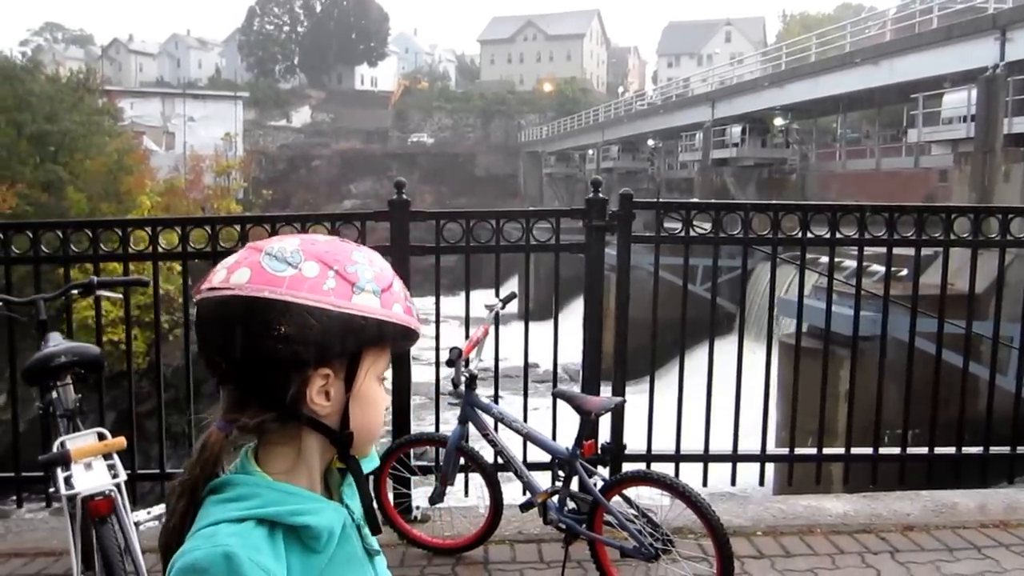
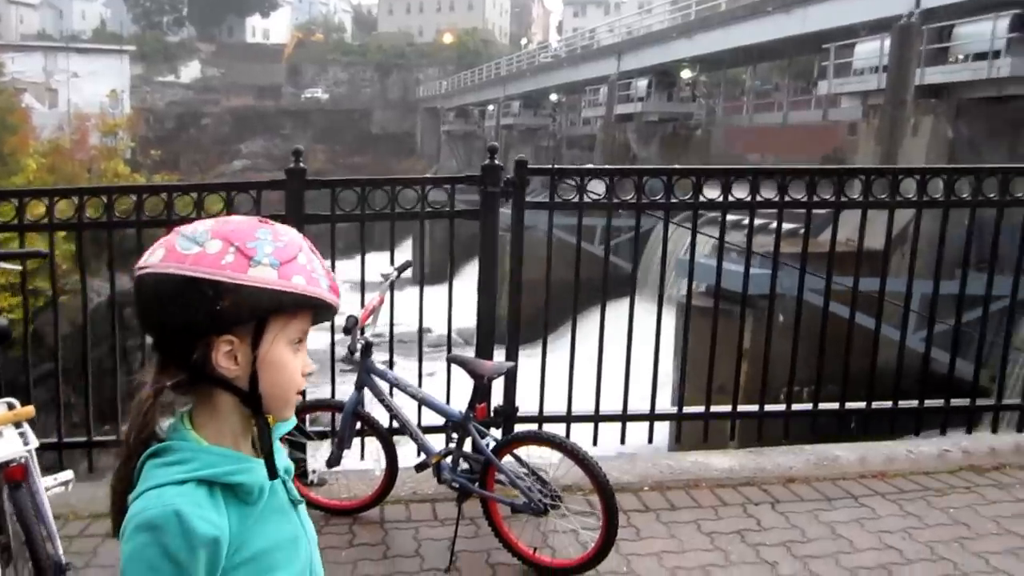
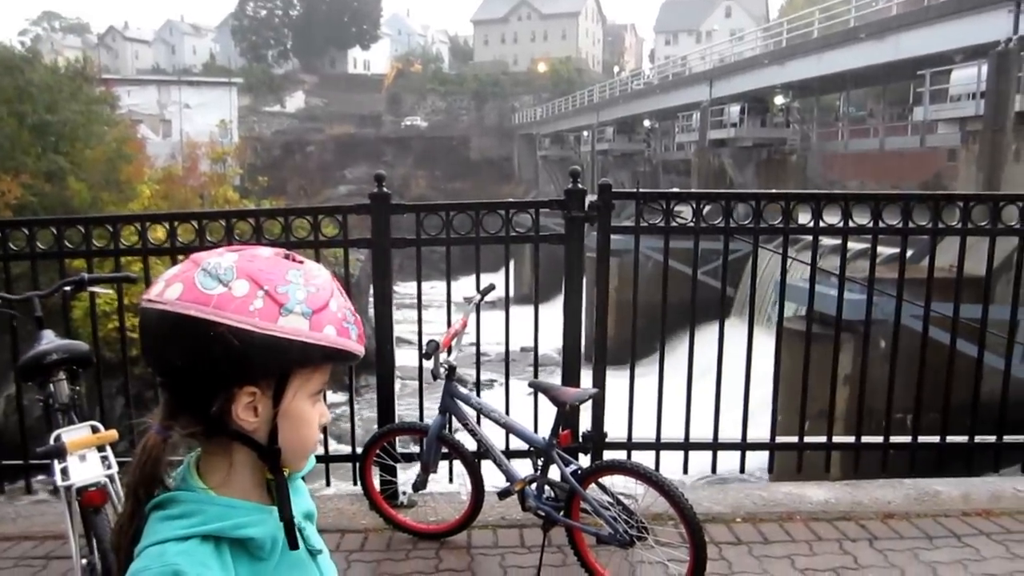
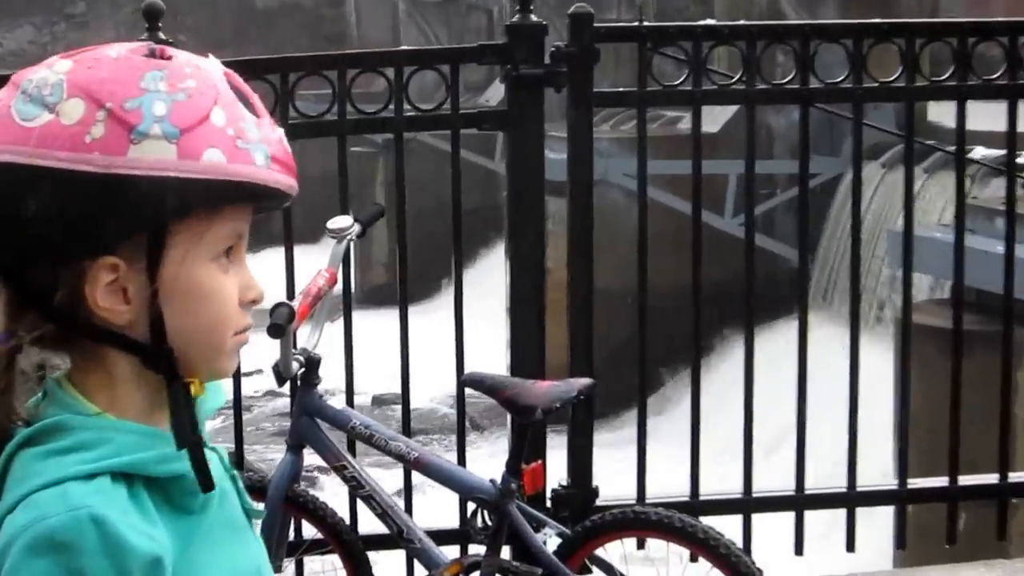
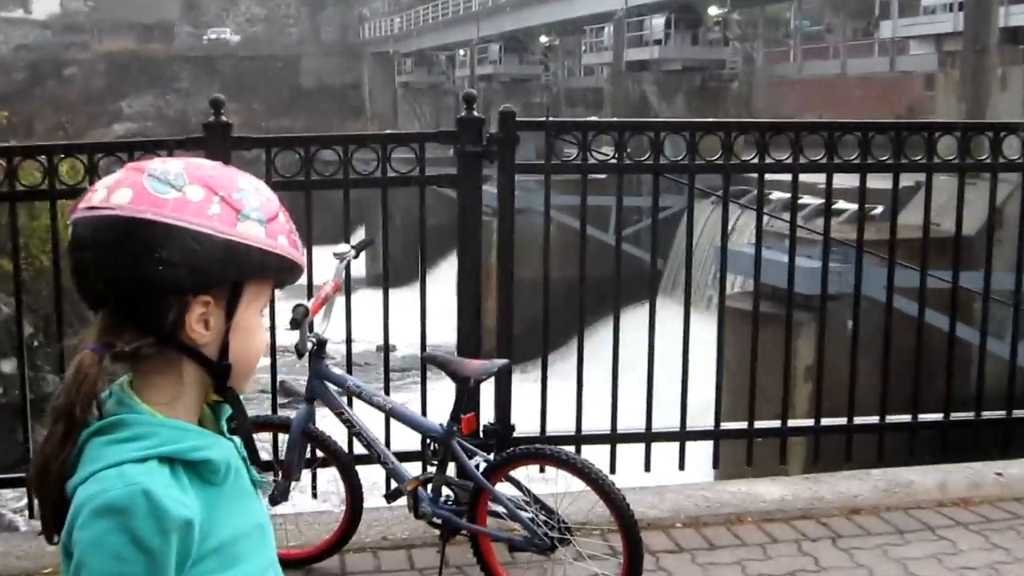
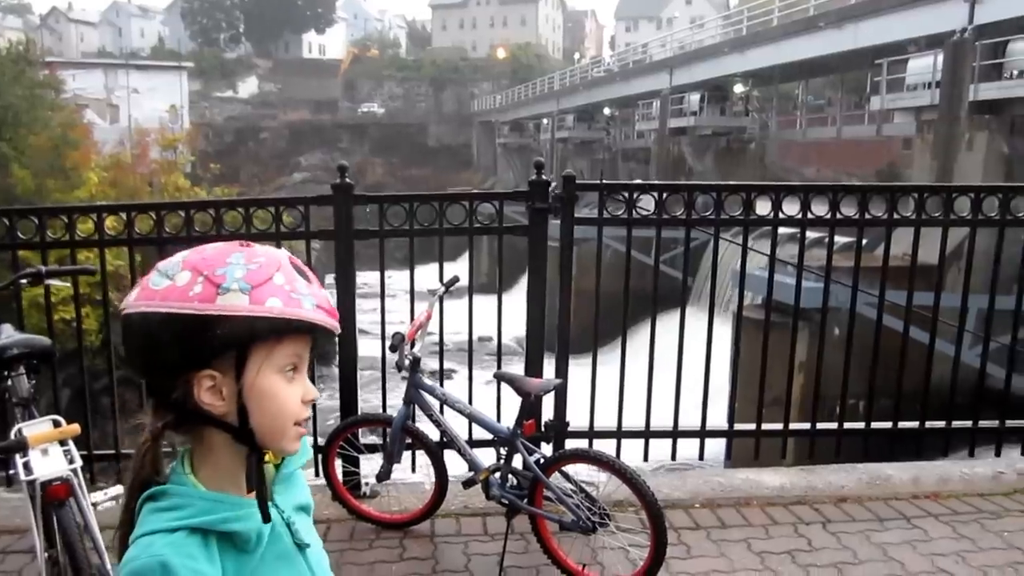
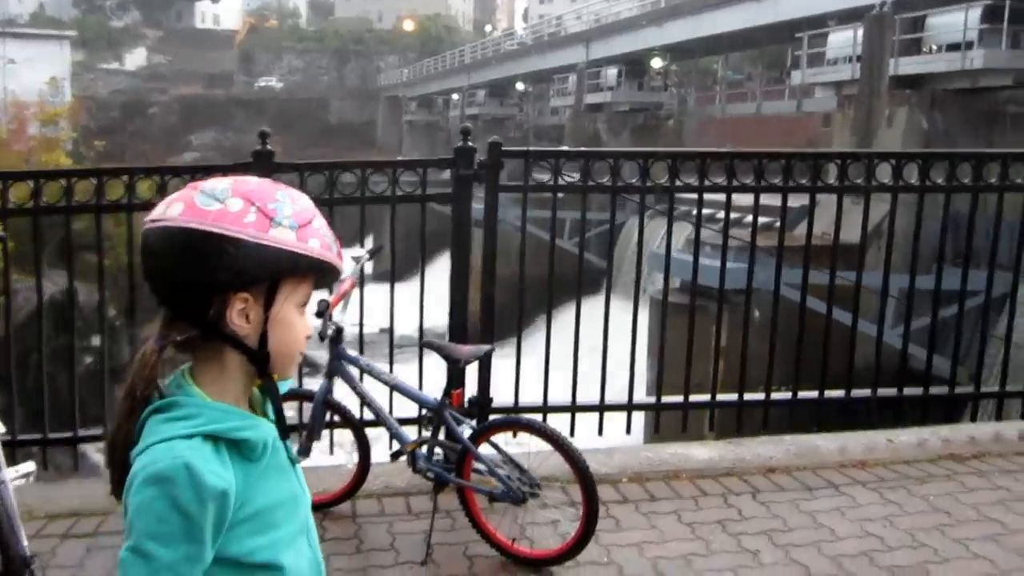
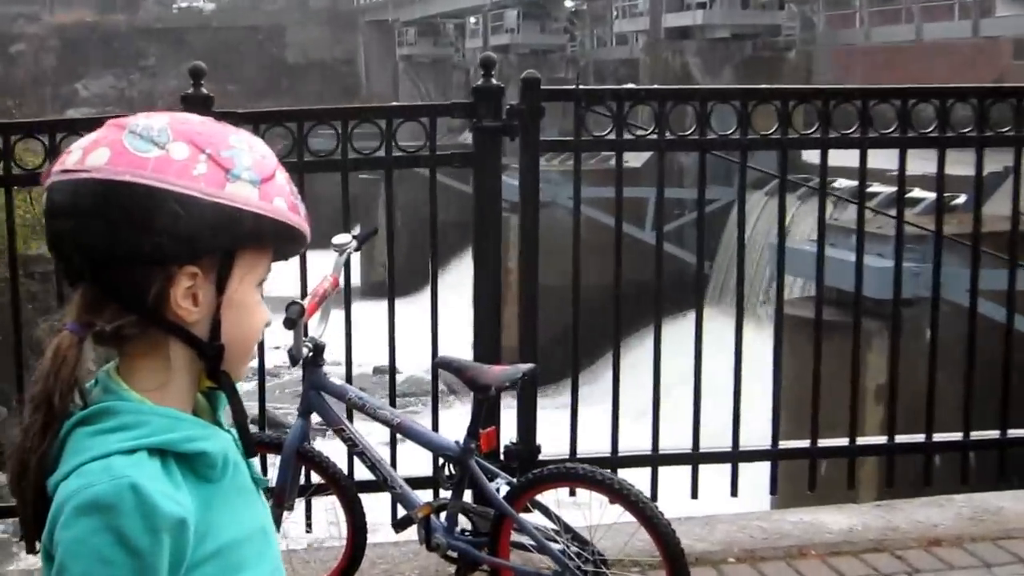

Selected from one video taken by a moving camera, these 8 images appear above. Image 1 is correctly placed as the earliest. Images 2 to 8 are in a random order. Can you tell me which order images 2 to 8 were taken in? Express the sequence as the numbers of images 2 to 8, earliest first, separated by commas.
3, 6, 2, 7, 5, 8, 4
